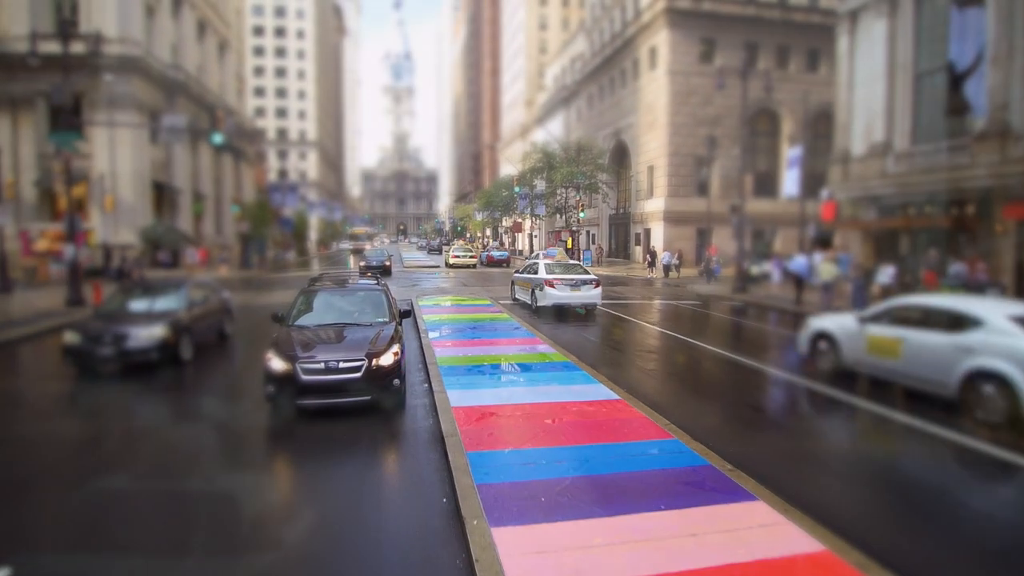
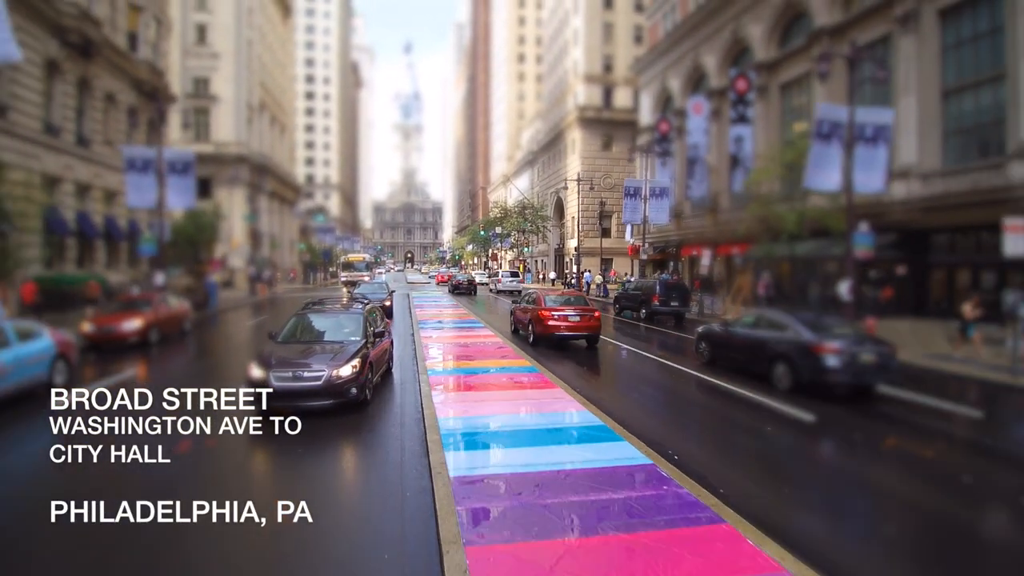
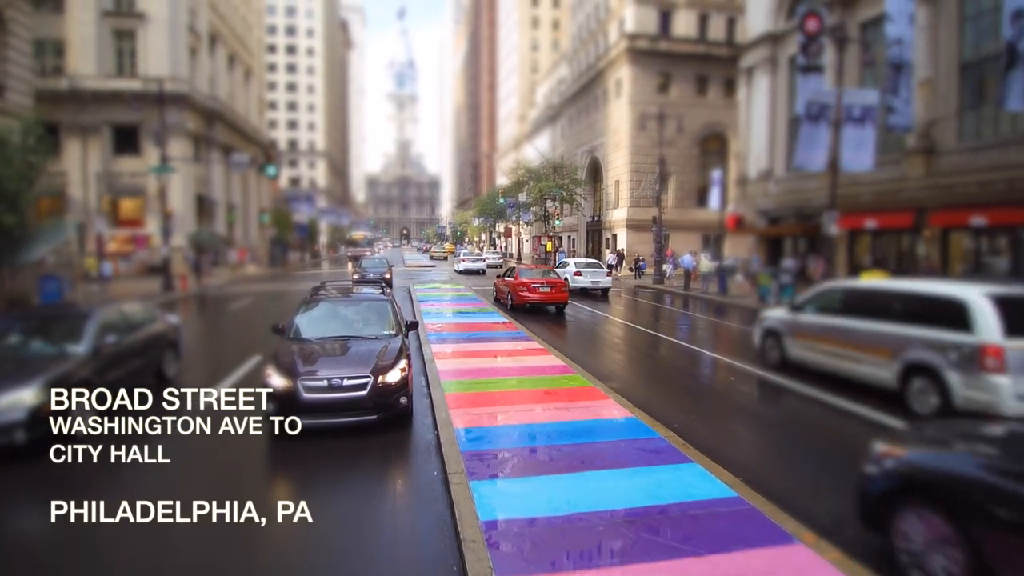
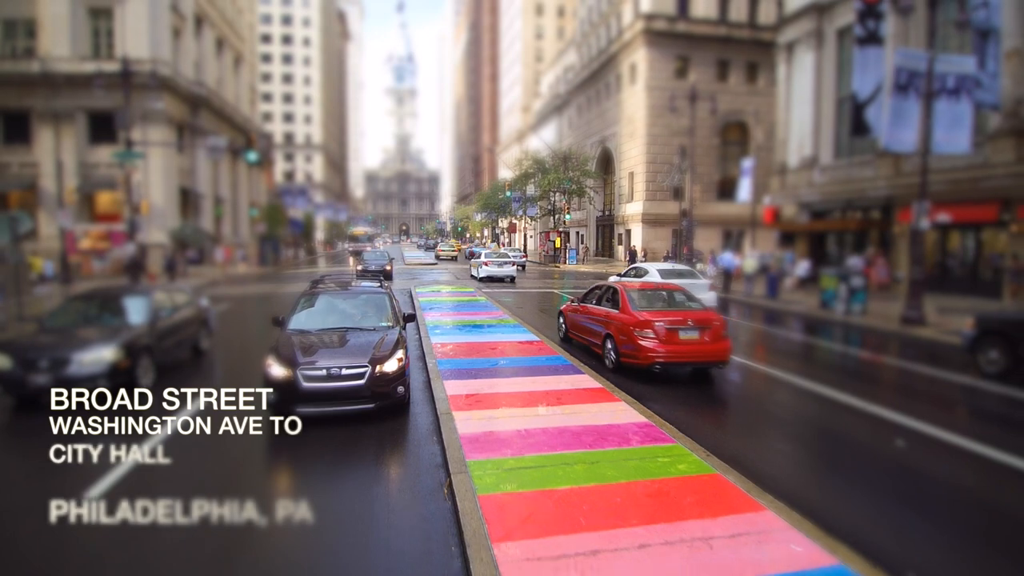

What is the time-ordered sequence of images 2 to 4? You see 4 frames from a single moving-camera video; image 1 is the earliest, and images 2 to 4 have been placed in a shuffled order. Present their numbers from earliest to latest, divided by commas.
4, 3, 2
